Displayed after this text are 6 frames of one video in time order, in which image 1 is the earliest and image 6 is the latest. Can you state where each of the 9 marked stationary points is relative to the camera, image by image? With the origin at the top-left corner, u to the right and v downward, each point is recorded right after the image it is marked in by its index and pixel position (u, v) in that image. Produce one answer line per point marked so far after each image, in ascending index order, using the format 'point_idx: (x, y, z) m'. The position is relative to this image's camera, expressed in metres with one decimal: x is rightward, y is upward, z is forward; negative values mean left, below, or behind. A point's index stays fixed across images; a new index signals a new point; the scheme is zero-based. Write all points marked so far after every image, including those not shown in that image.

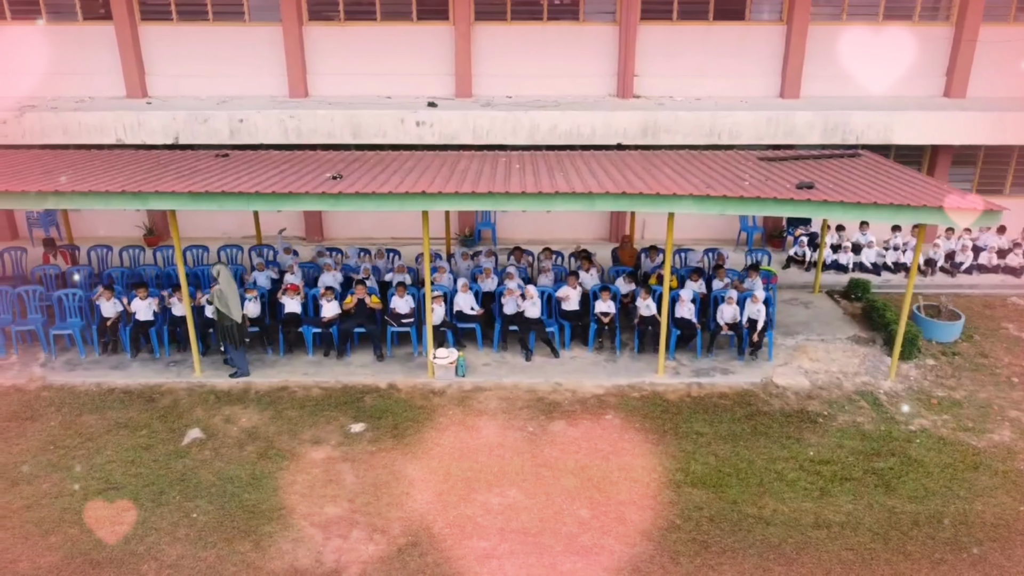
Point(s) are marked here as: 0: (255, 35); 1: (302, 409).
0: (-3.7, +3.7, +12.4) m
1: (-2.1, -1.2, +8.4) m
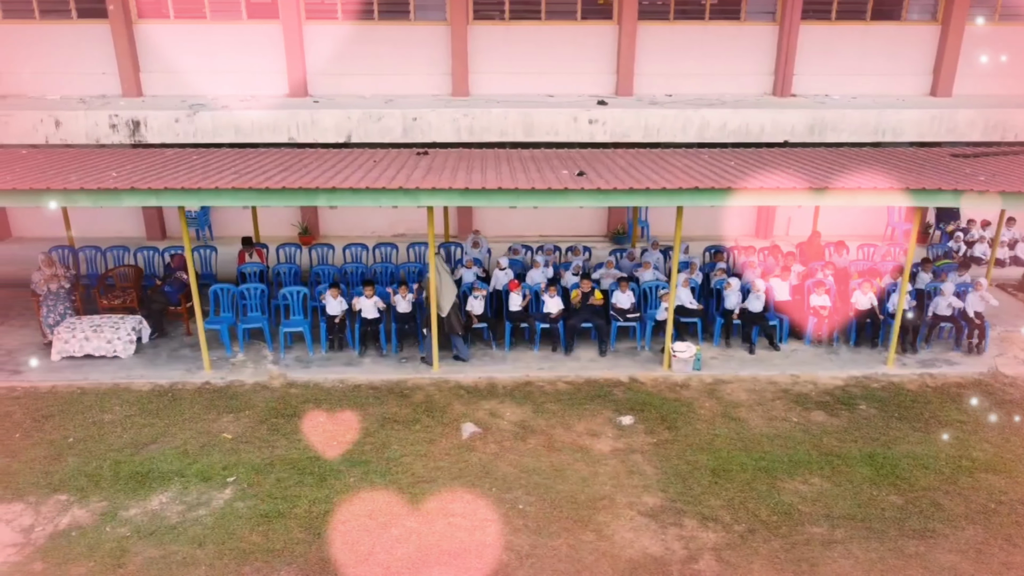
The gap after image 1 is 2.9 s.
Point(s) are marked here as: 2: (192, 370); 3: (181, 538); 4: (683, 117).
0: (-1.3, +3.7, +12.5) m
1: (+0.5, -1.1, +8.5) m
2: (-3.4, -0.9, +9.1) m
3: (-2.5, -1.9, +6.5) m
4: (+2.4, +2.4, +12.0) m
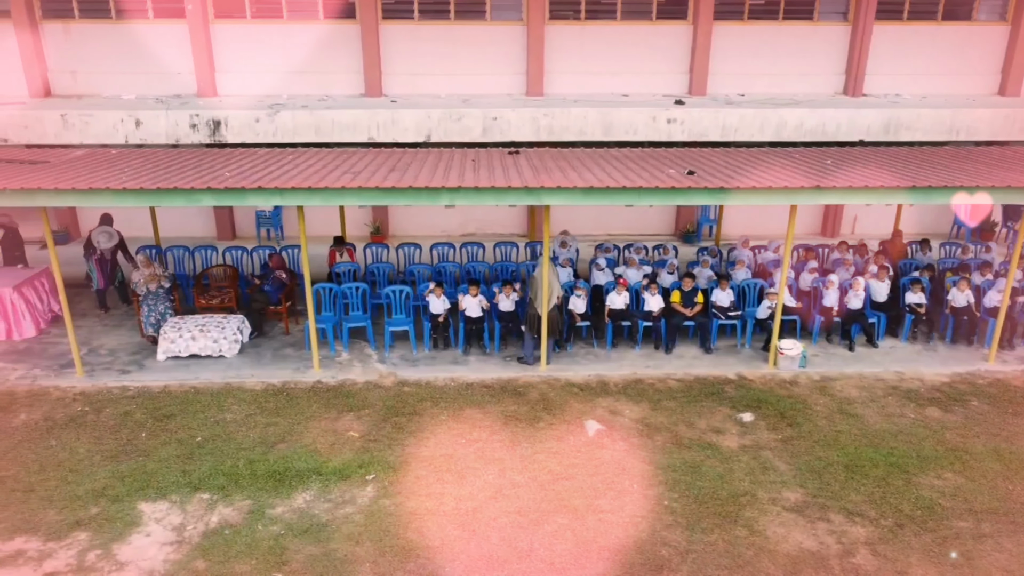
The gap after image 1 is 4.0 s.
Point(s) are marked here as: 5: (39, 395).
0: (-0.2, +3.7, +12.5) m
1: (+1.7, -1.1, +8.5) m
2: (-2.3, -0.9, +9.2) m
3: (-1.3, -1.9, +6.6) m
4: (+3.5, +2.4, +12.1) m
5: (-4.8, -1.1, +8.7) m
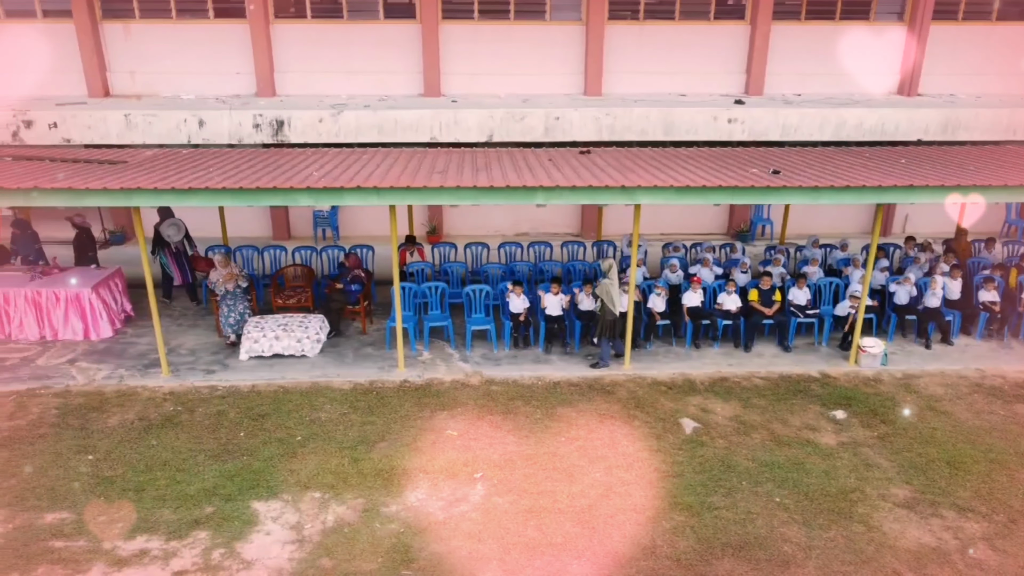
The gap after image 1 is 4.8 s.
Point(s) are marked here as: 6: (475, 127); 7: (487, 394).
0: (+0.6, +3.8, +12.6) m
1: (+2.6, -1.1, +8.6) m
2: (-1.4, -0.9, +9.2) m
3: (-0.4, -1.9, +6.6) m
4: (+4.4, +2.5, +12.1) m
5: (-3.9, -1.1, +8.7) m
6: (-0.5, +2.3, +12.0) m
7: (-0.3, -1.1, +8.7) m
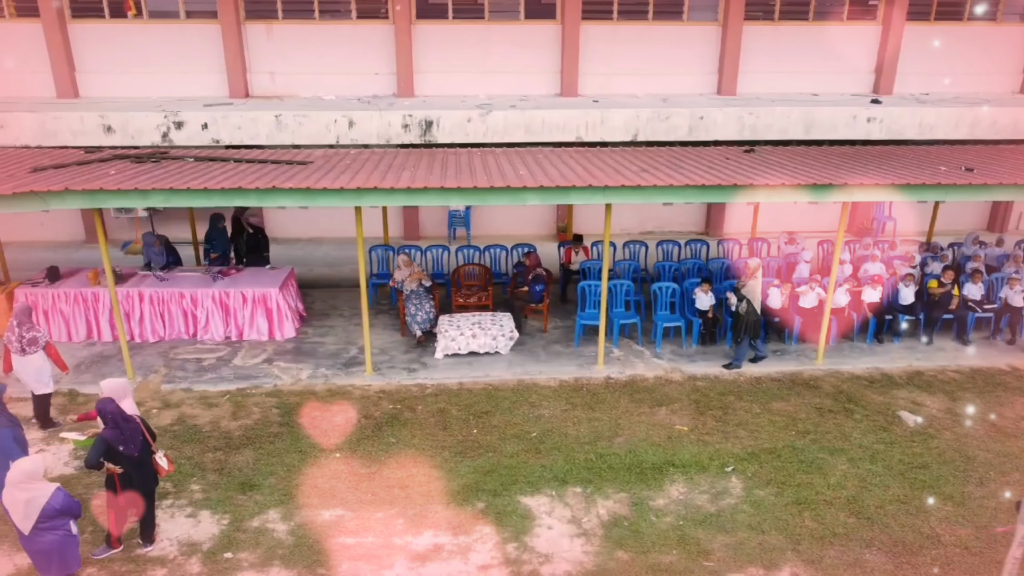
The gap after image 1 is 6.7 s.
0: (+2.7, +3.8, +12.7) m
1: (+4.7, -1.1, +8.8) m
2: (+0.8, -0.8, +9.3) m
3: (+1.8, -1.9, +6.7) m
4: (+6.5, +2.5, +12.4) m
5: (-1.7, -1.1, +8.7) m
6: (+1.5, +2.3, +12.1) m
7: (+1.9, -1.1, +8.8) m
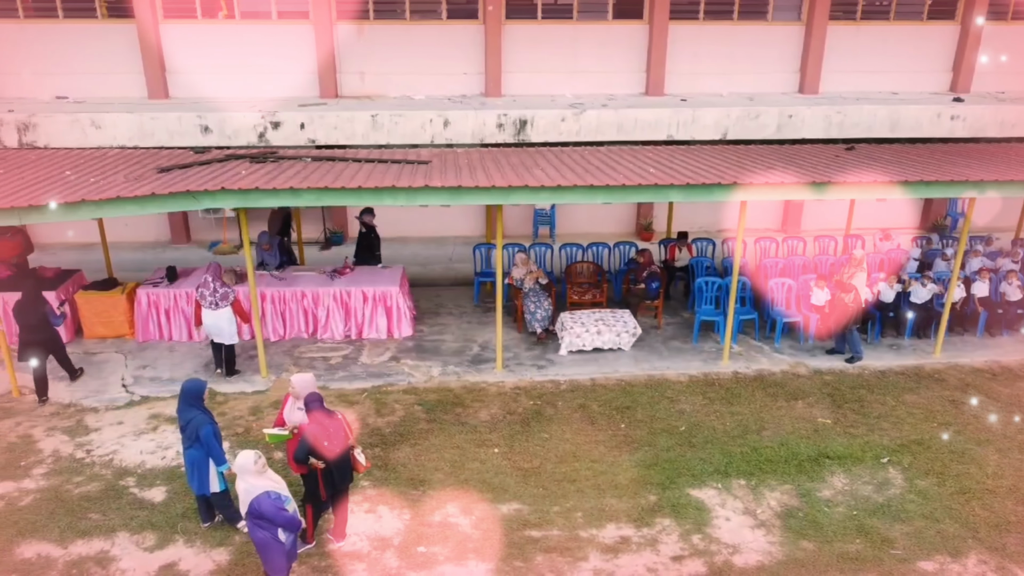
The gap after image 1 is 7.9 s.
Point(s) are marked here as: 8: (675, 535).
0: (+4.0, +3.9, +12.9) m
1: (+6.1, -1.0, +9.0) m
2: (+2.2, -0.8, +9.4) m
3: (+3.2, -1.8, +6.9) m
4: (+7.8, +2.6, +12.6) m
5: (-0.3, -1.1, +8.8) m
6: (+2.9, +2.3, +12.2) m
7: (+3.3, -1.0, +8.9) m
8: (+1.3, -1.9, +6.6) m
